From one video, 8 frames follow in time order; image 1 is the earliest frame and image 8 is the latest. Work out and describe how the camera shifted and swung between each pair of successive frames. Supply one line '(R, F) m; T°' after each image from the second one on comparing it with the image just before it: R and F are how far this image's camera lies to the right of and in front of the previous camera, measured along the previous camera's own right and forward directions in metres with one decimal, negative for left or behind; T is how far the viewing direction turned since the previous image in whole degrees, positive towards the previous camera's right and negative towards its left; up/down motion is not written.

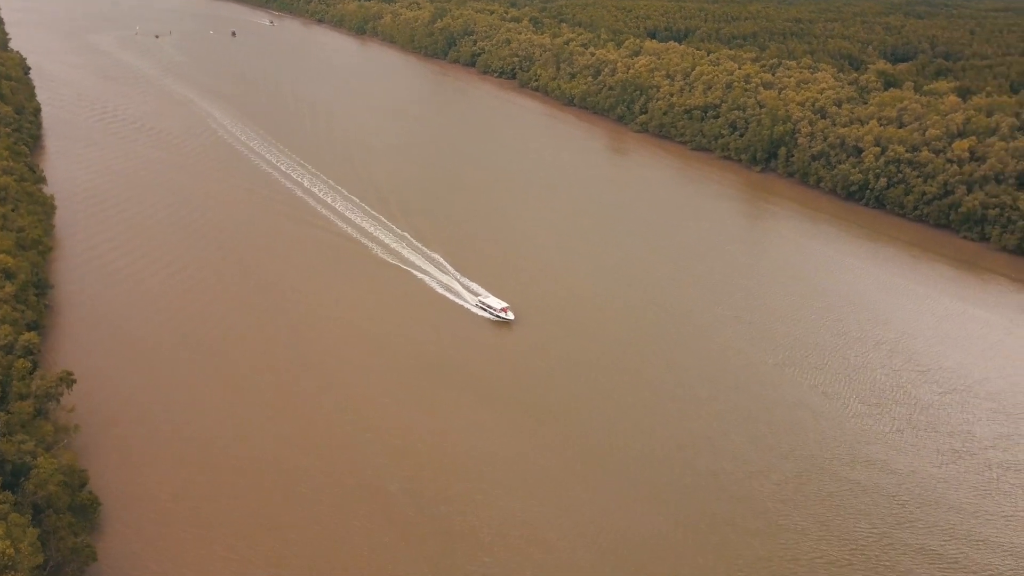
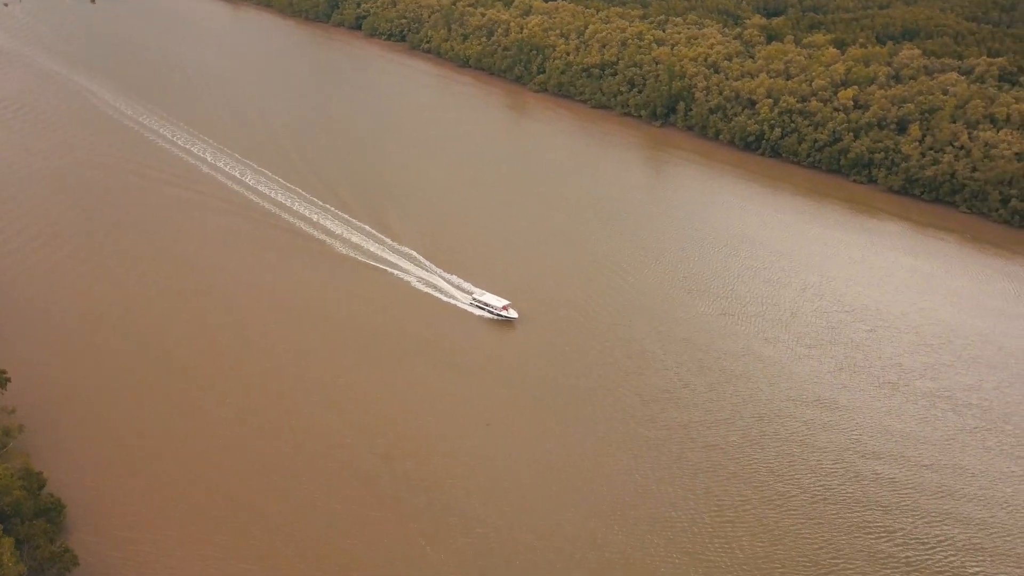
(-1.8, +0.1) m; +8°
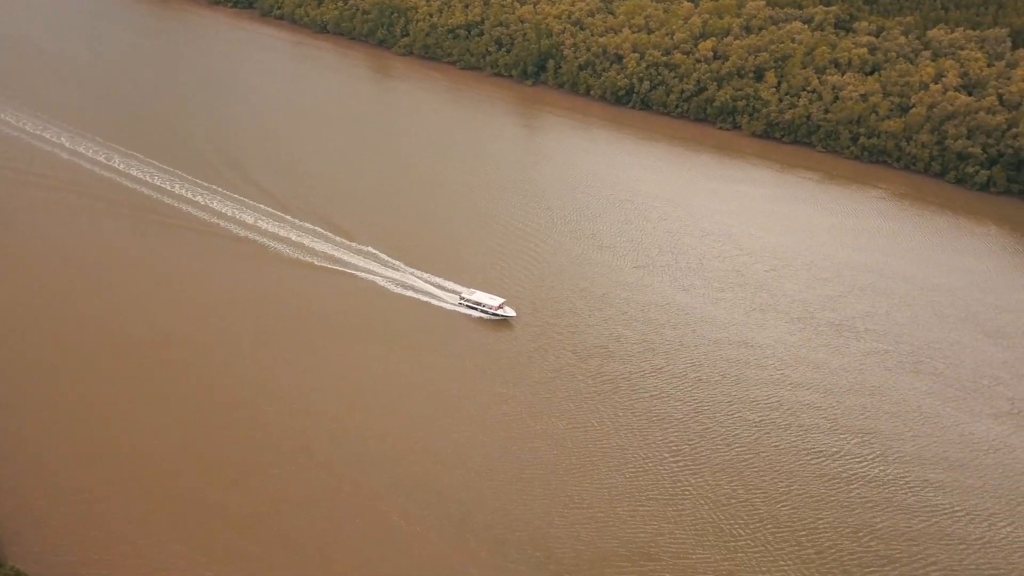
(-1.7, +0.2) m; +9°
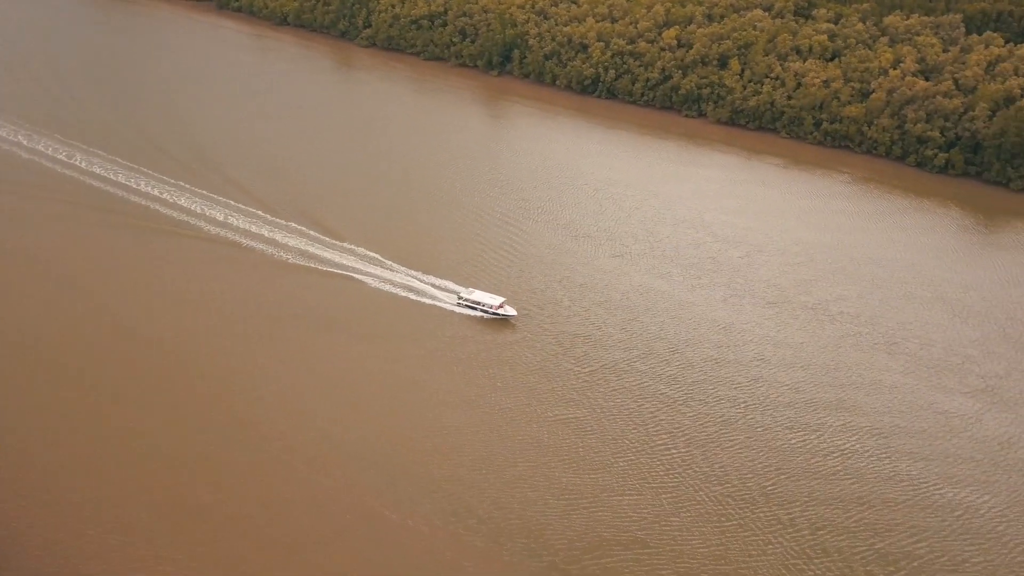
(+4.2, +0.6) m; -21°
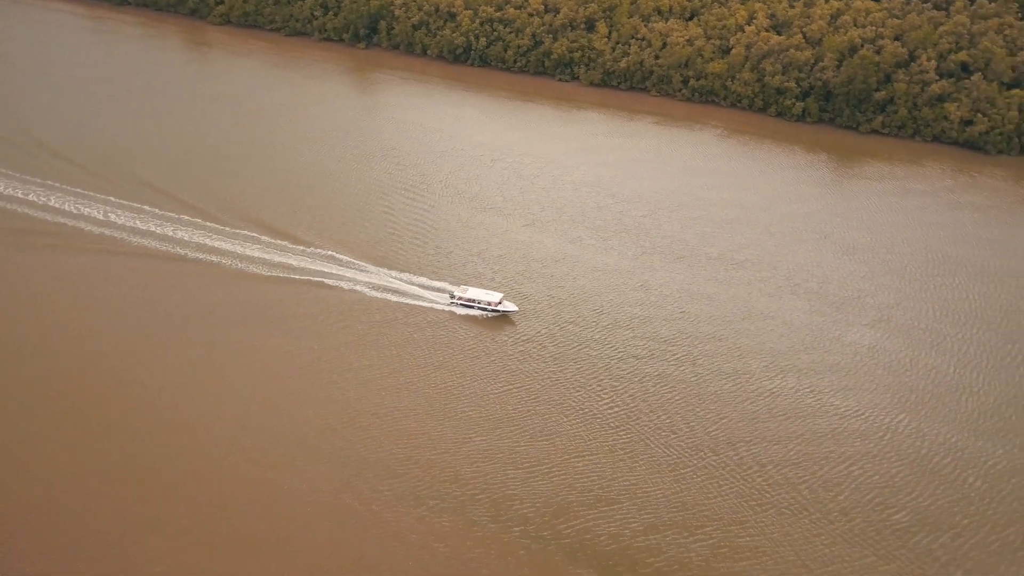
(-2.4, +0.1) m; +10°
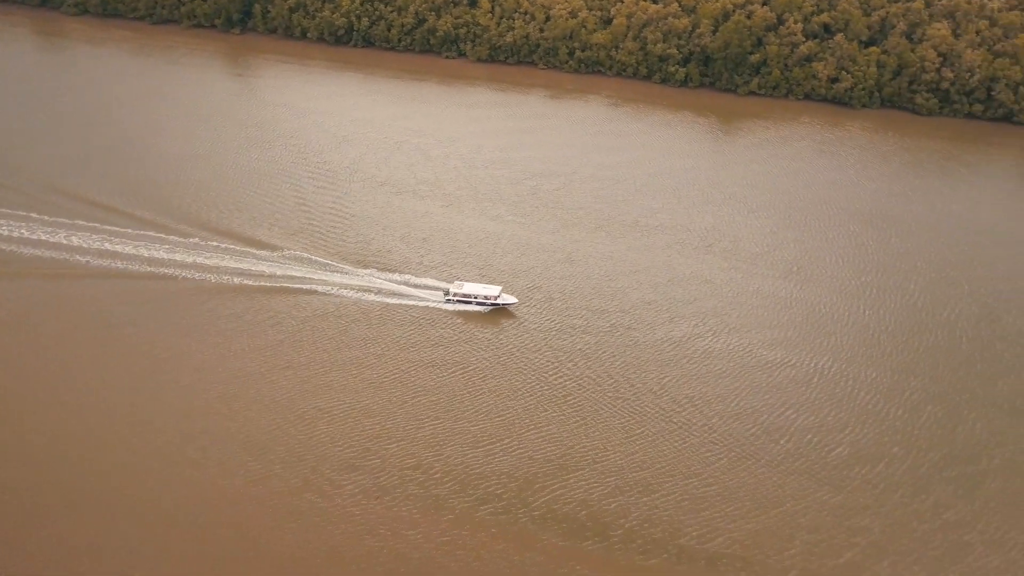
(-2.0, 0.0) m; +9°
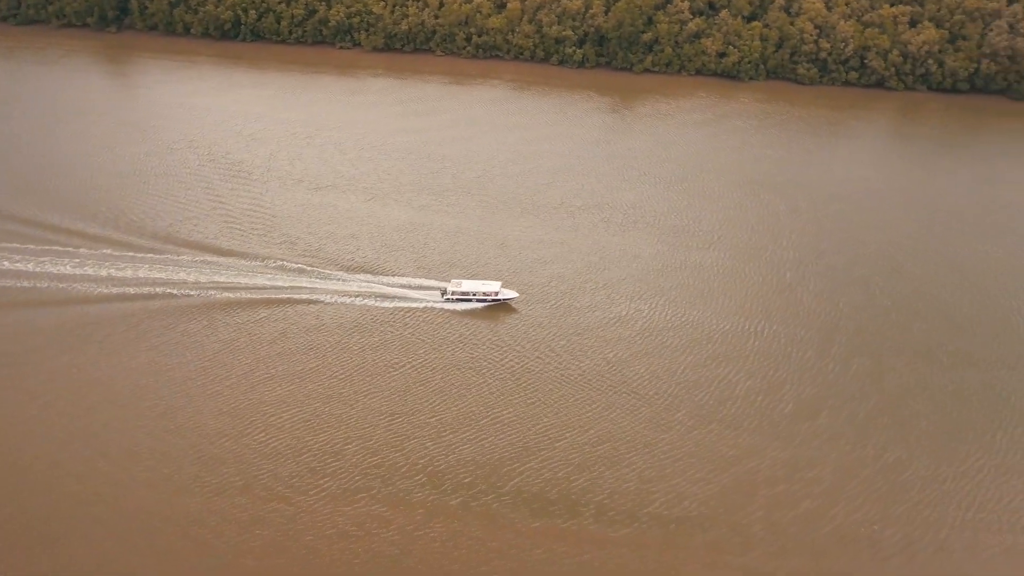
(-1.7, +0.1) m; +8°
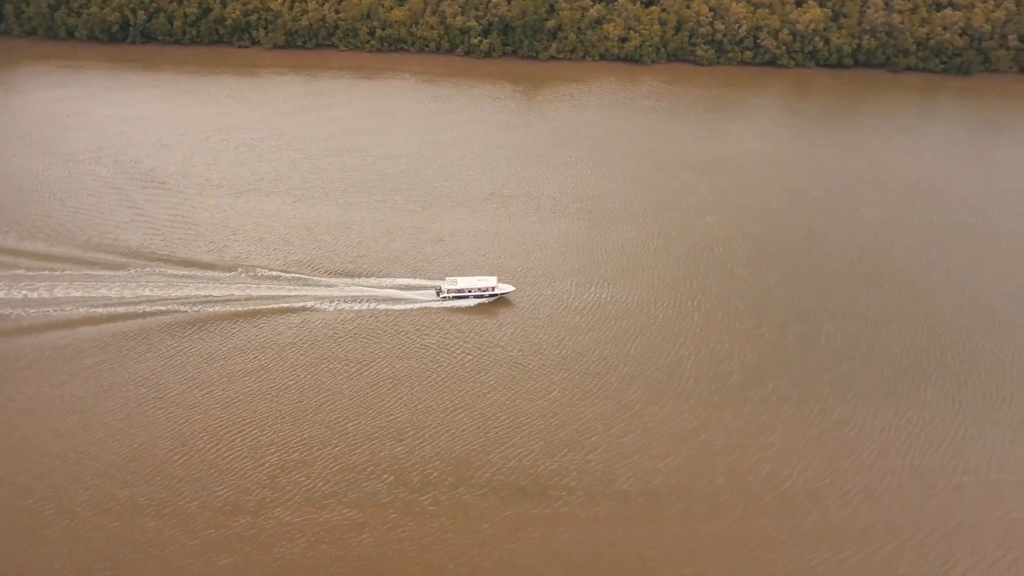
(-1.5, +0.2) m; +7°
